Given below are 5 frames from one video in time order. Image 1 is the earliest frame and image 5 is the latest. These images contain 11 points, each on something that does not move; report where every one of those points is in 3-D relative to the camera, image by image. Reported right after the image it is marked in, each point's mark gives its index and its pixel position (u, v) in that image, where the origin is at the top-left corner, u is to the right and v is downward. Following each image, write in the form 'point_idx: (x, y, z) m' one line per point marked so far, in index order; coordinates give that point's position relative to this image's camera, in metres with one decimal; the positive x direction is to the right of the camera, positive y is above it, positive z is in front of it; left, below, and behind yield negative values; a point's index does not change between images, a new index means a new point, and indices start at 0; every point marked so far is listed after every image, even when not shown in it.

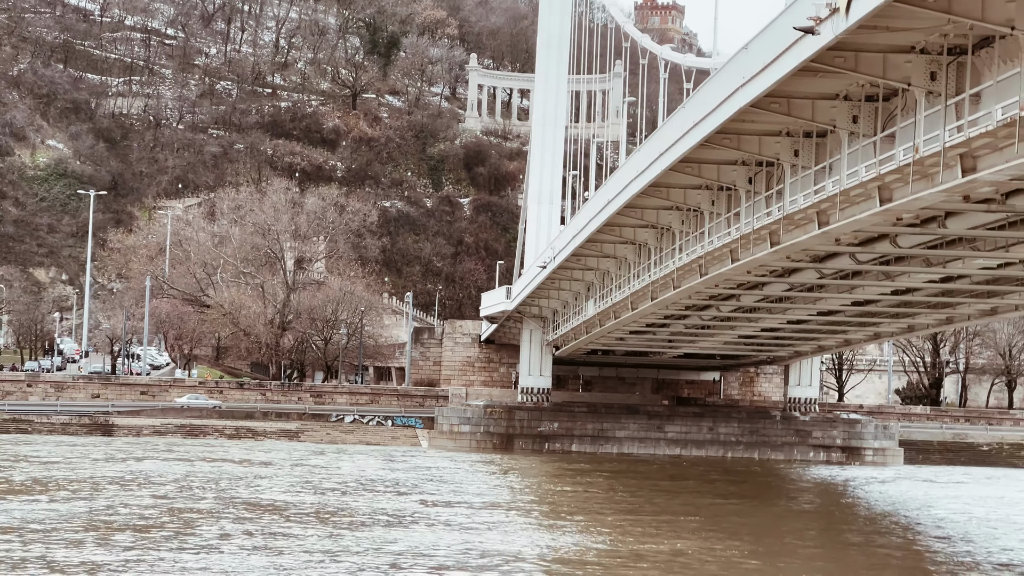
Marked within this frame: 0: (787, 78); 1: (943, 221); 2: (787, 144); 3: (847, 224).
0: (+1.8, +1.3, +12.3) m
1: (+3.9, +0.6, +17.6) m
2: (+2.2, +1.1, +15.2) m
3: (+2.5, +0.5, +14.1) m
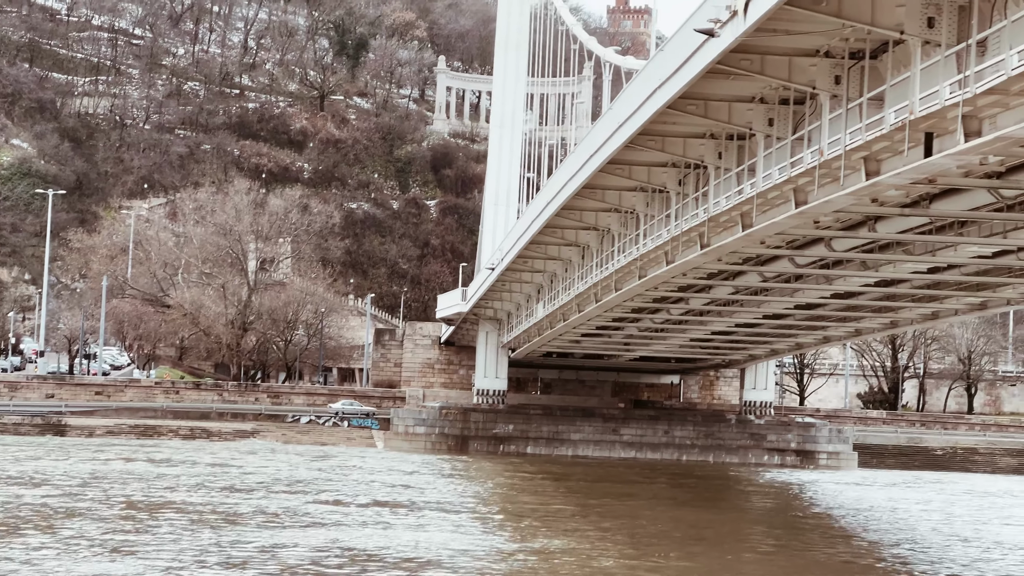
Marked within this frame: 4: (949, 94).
0: (+1.2, +1.3, +12.3) m
1: (+3.3, +0.6, +17.7) m
2: (+1.6, +1.1, +15.3) m
3: (+1.9, +0.5, +14.2) m
4: (+2.1, +0.9, +9.4) m
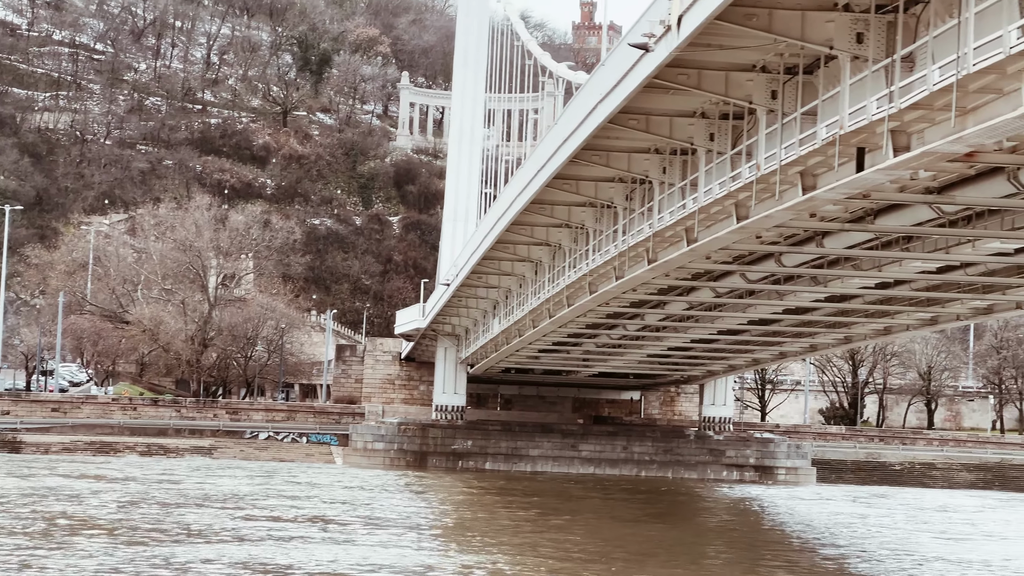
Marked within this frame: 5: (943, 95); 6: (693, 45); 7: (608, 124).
0: (+0.8, +1.2, +12.3) m
1: (+2.8, +0.4, +17.7) m
2: (+1.1, +1.0, +15.3) m
3: (+1.5, +0.3, +14.2) m
4: (+1.8, +0.9, +9.4) m
5: (+1.9, +0.9, +8.6) m
6: (+1.0, +1.3, +10.6) m
7: (+0.7, +1.1, +13.5) m
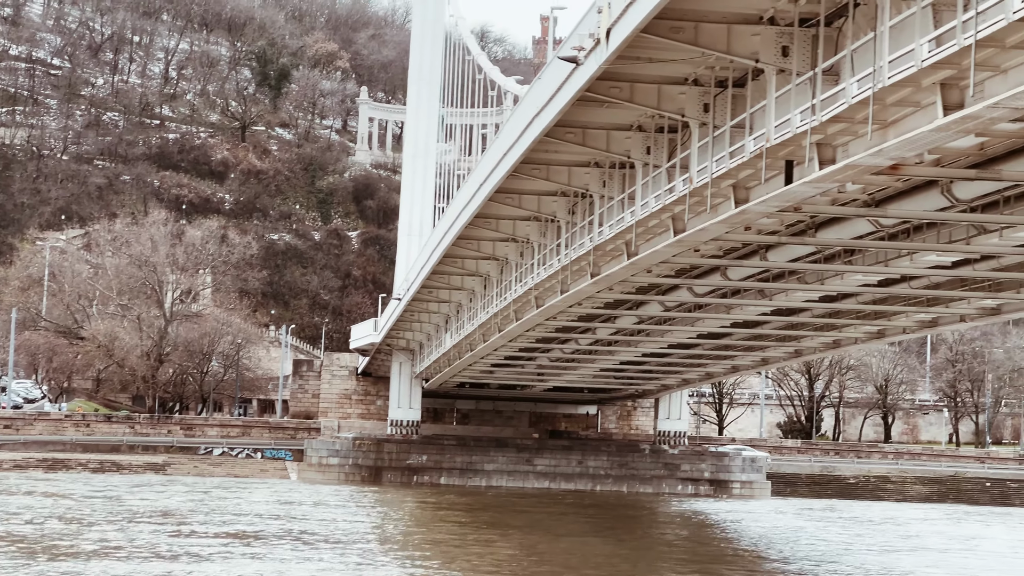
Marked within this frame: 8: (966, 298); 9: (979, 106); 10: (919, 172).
0: (+0.4, +1.1, +12.3) m
1: (+2.3, +0.3, +17.8) m
2: (+0.7, +0.9, +15.3) m
3: (+1.0, +0.2, +14.2) m
4: (+1.4, +0.8, +9.4) m
5: (+1.6, +0.8, +8.6) m
6: (+0.6, +1.3, +10.6) m
7: (+0.2, +1.1, +13.5) m
8: (+4.6, -0.1, +19.5) m
9: (+1.8, +0.7, +7.5) m
10: (+2.1, +0.6, +9.8) m
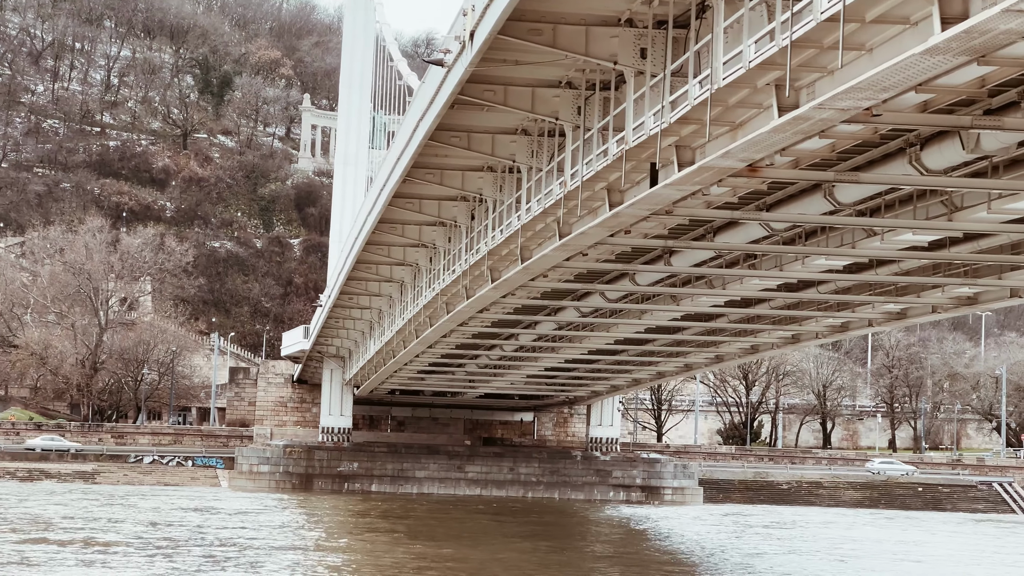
0: (-0.4, +1.1, +12.3) m
1: (+1.4, +0.3, +17.8) m
2: (-0.2, +0.9, +15.3) m
3: (+0.2, +0.2, +14.2) m
4: (+0.7, +0.8, +9.4) m
5: (+0.9, +0.8, +8.6) m
6: (-0.1, +1.2, +10.6) m
7: (-0.6, +1.0, +13.5) m
8: (+3.6, -0.2, +19.5) m
9: (+1.1, +0.7, +7.5) m
10: (+1.3, +0.6, +9.8) m
